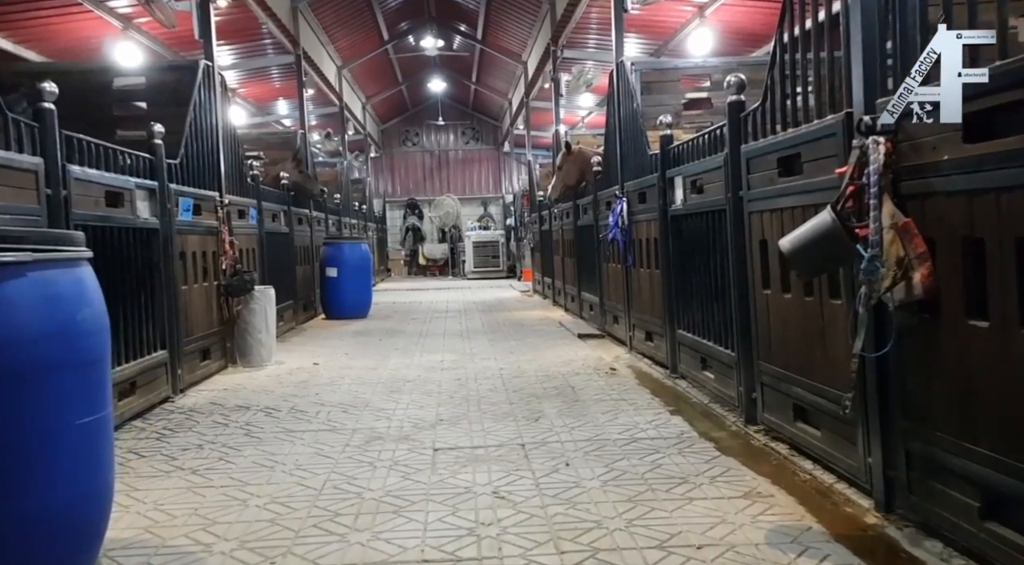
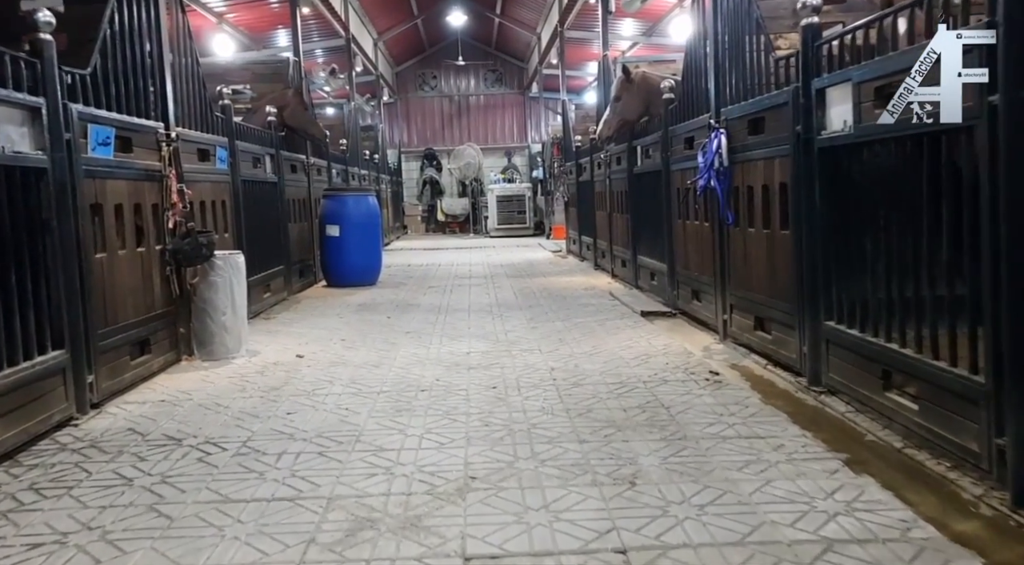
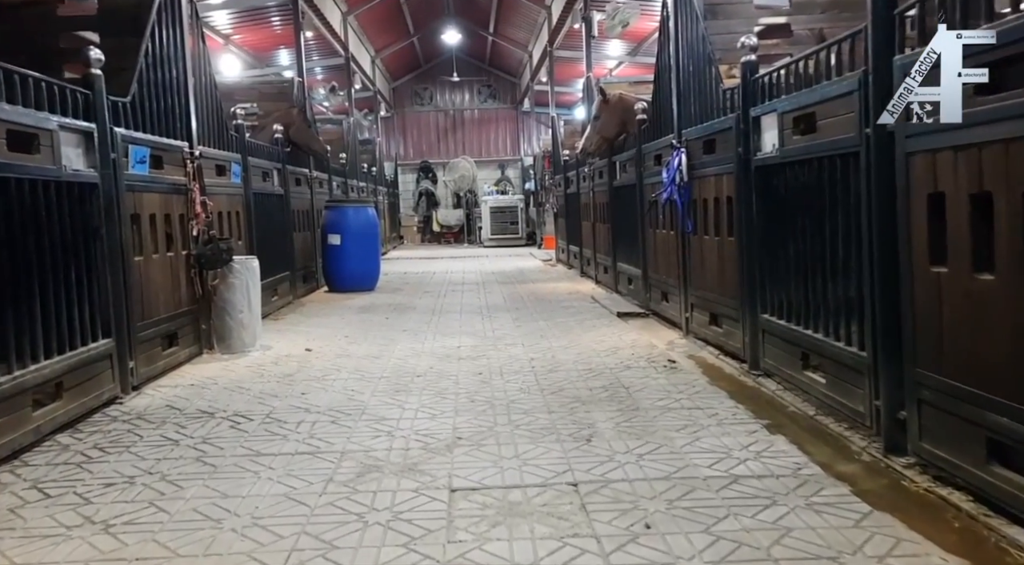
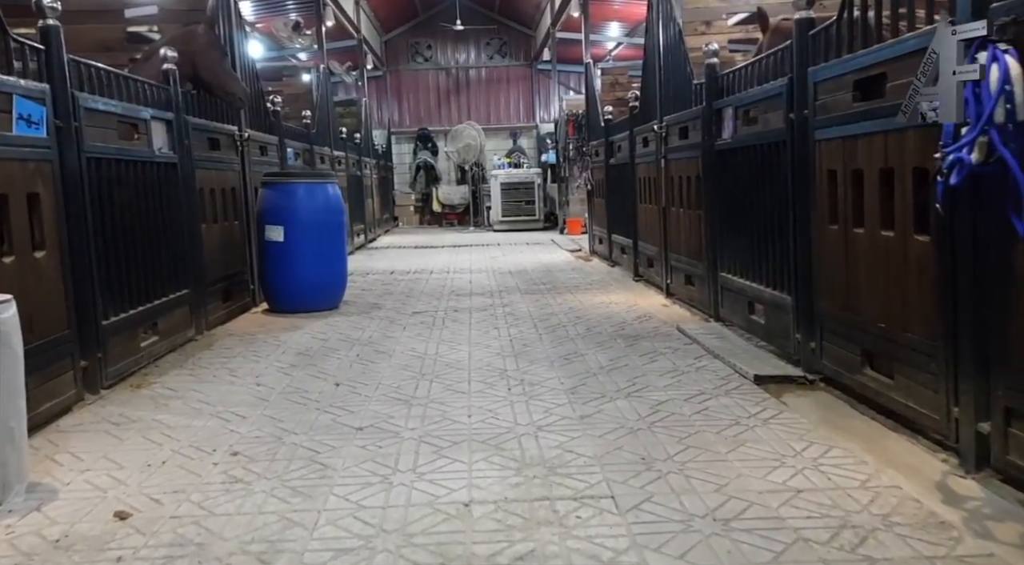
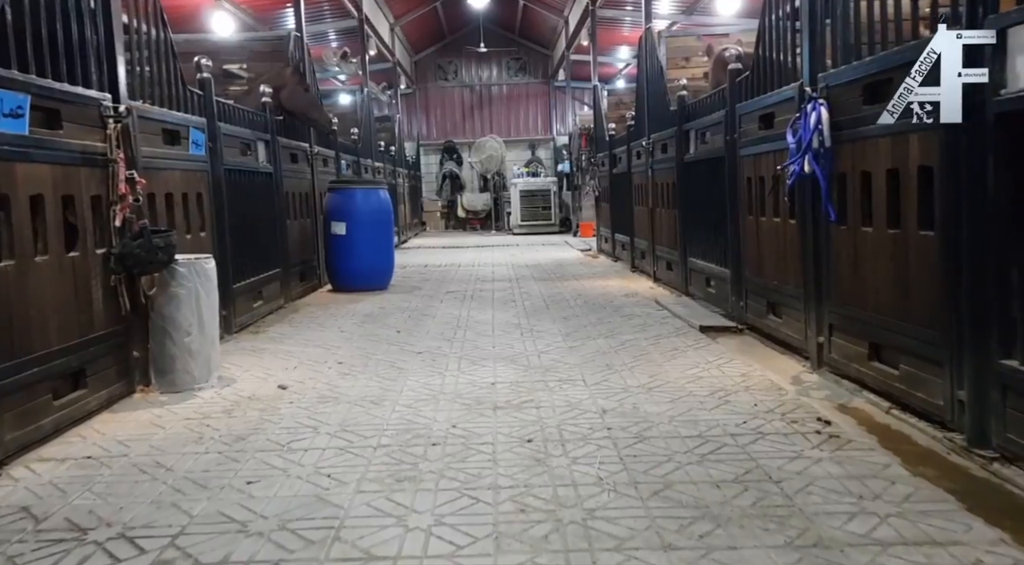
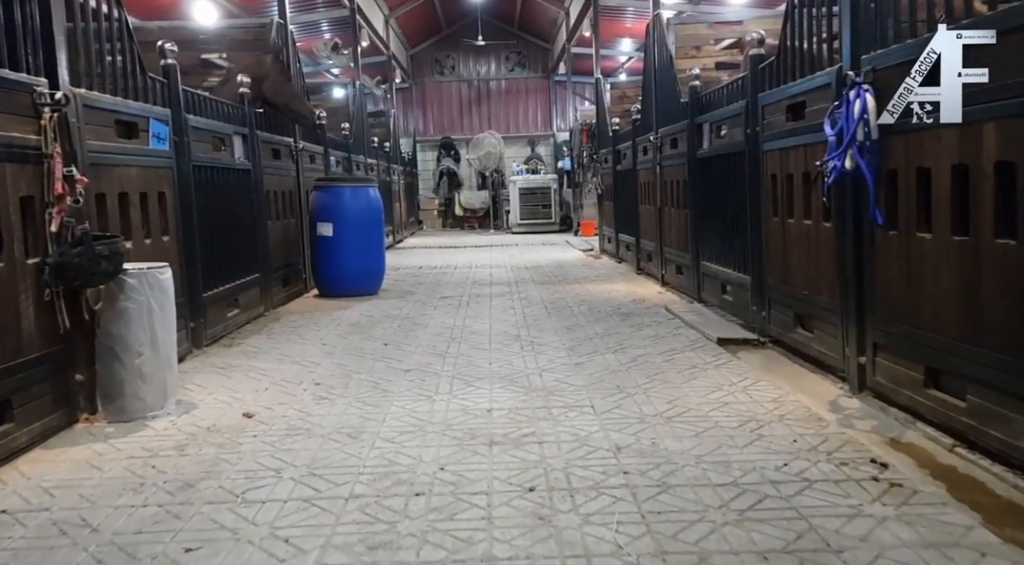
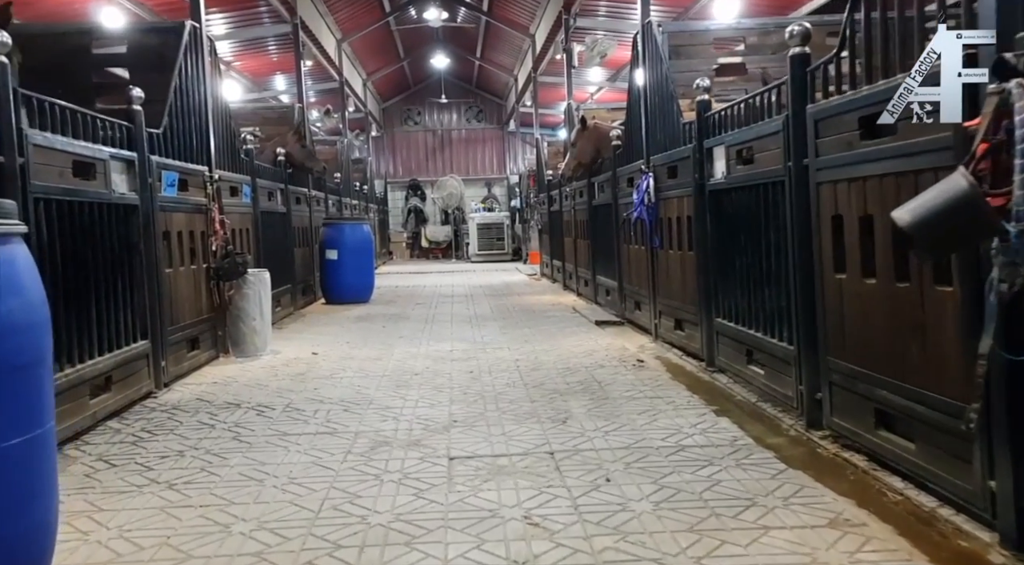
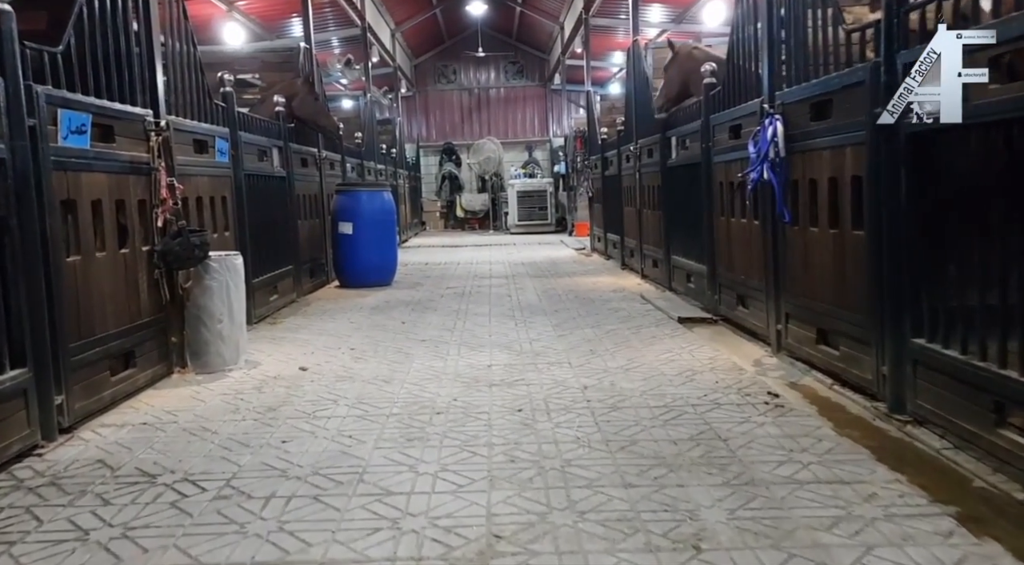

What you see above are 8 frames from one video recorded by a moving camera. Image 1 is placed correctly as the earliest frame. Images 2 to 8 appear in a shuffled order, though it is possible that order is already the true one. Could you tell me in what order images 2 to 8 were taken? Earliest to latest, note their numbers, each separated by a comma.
7, 3, 2, 8, 5, 6, 4
